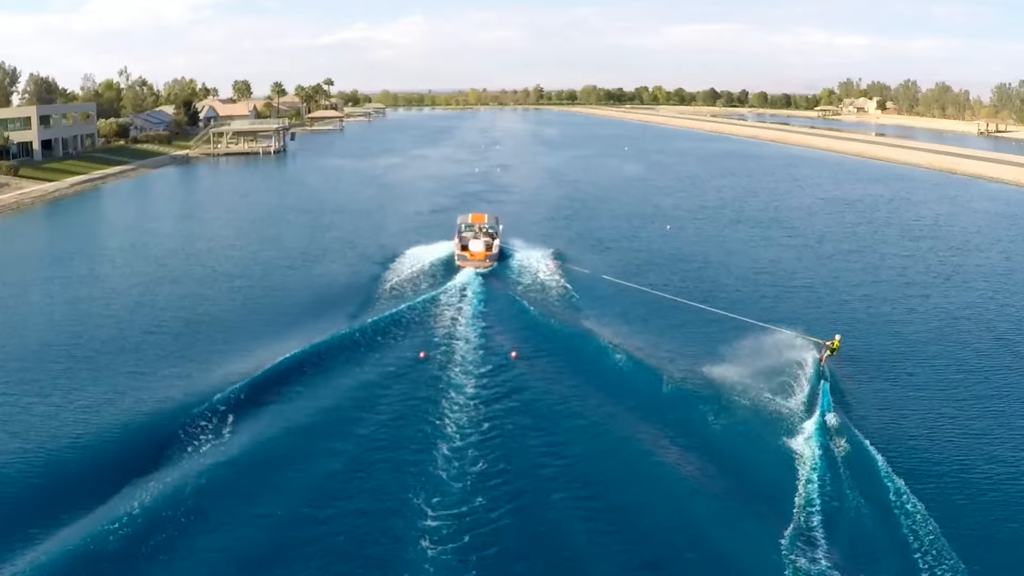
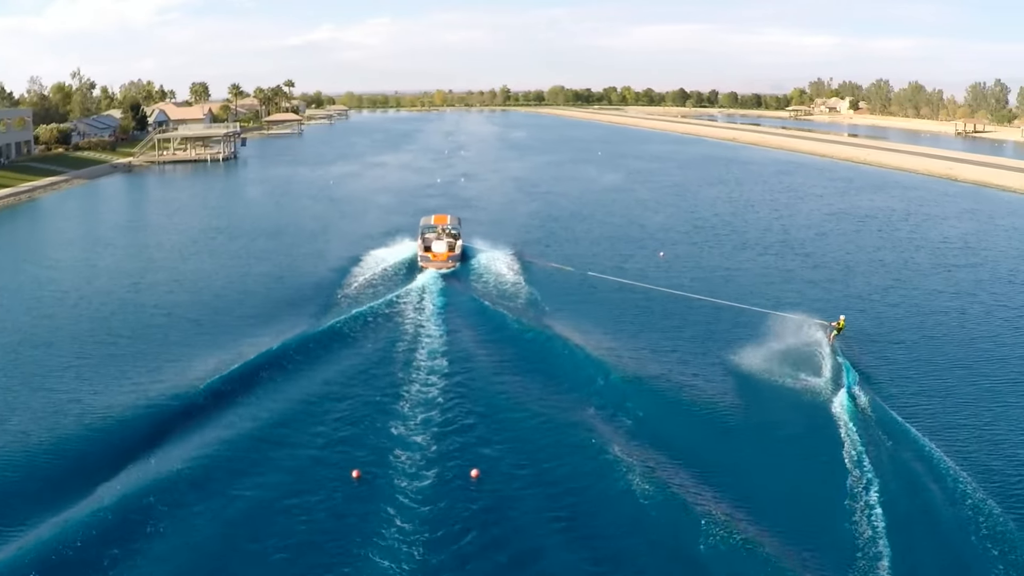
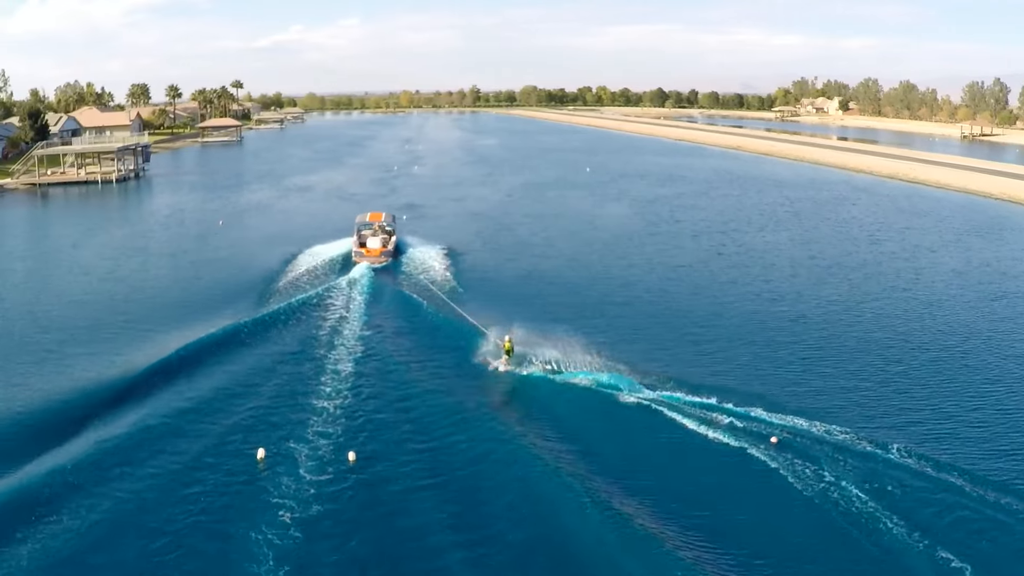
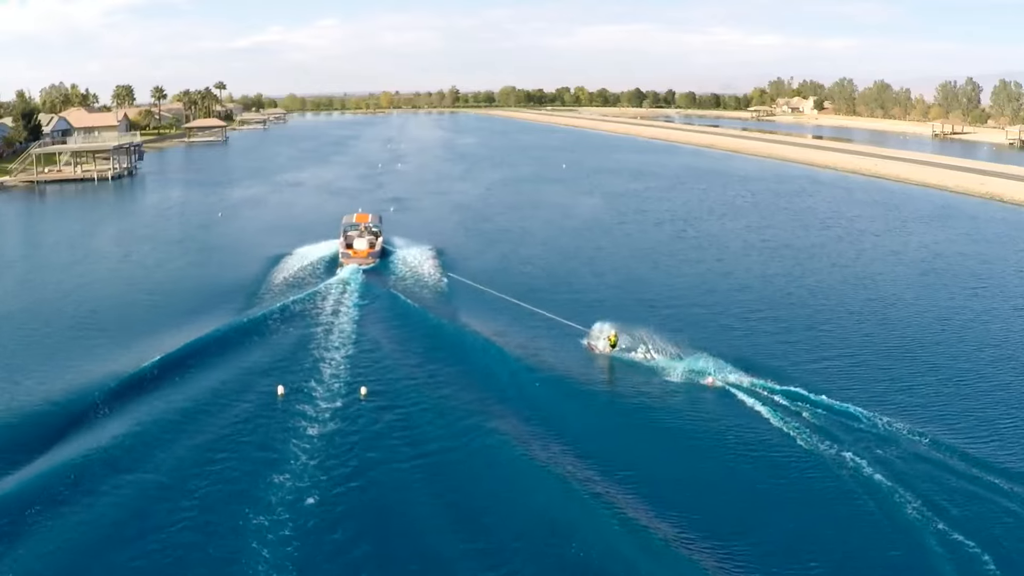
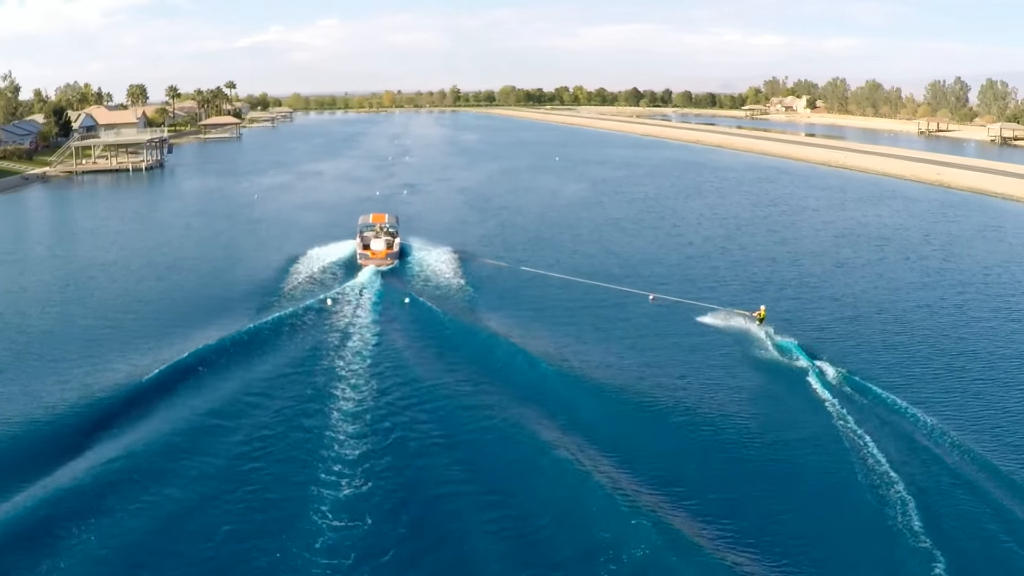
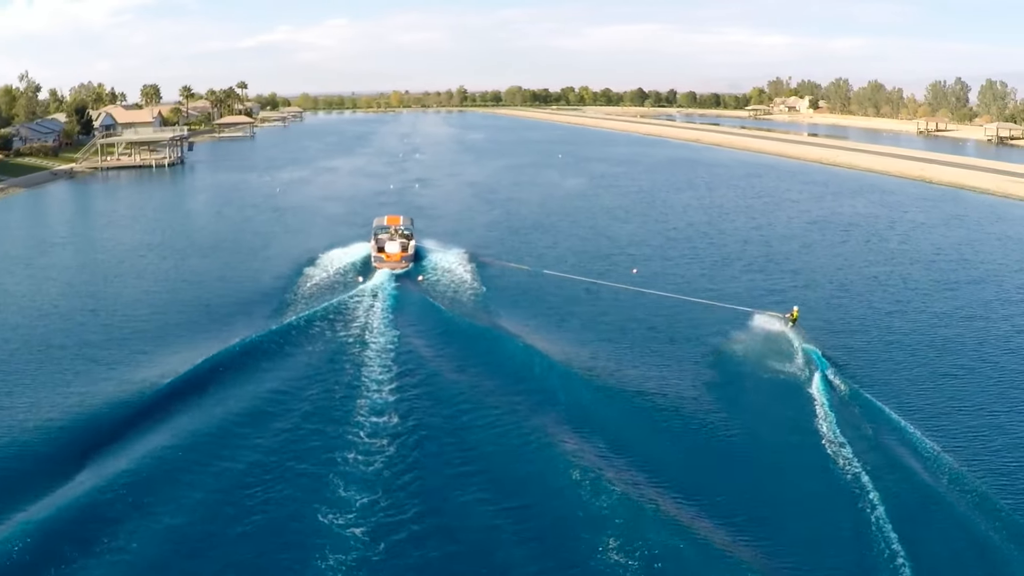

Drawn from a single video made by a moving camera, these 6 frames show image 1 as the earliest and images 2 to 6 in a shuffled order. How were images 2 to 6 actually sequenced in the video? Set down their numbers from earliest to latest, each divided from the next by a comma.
2, 6, 5, 4, 3
